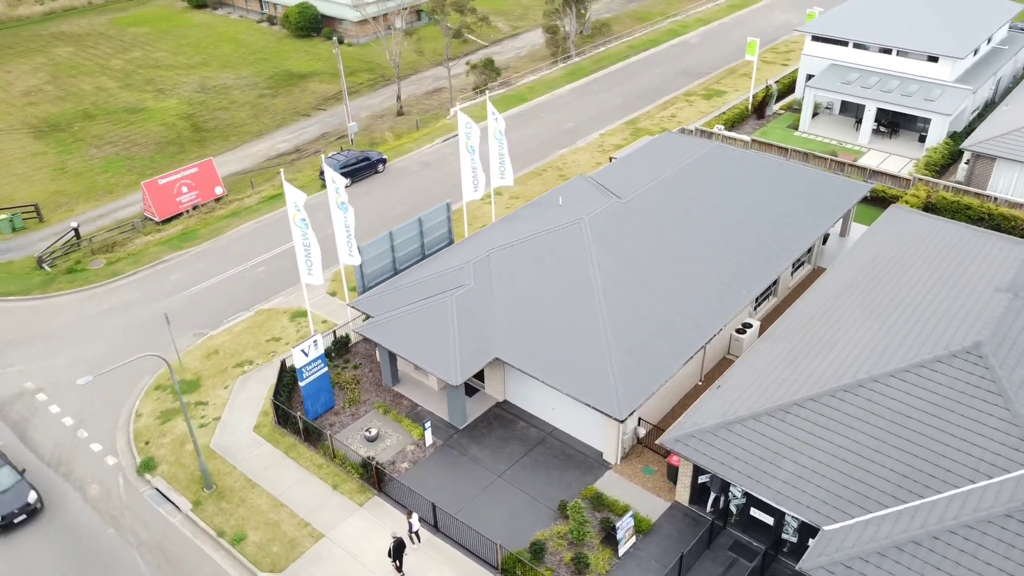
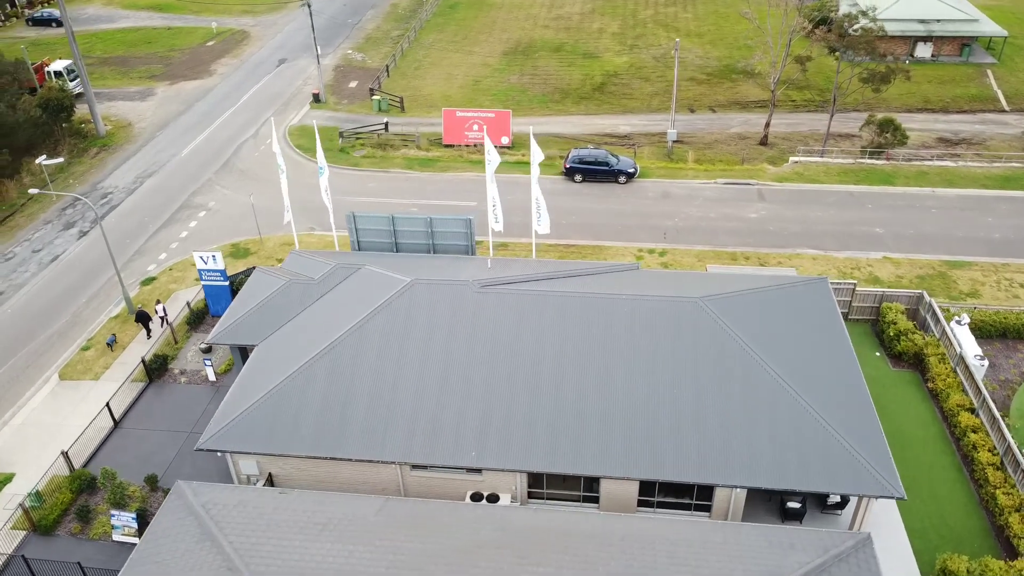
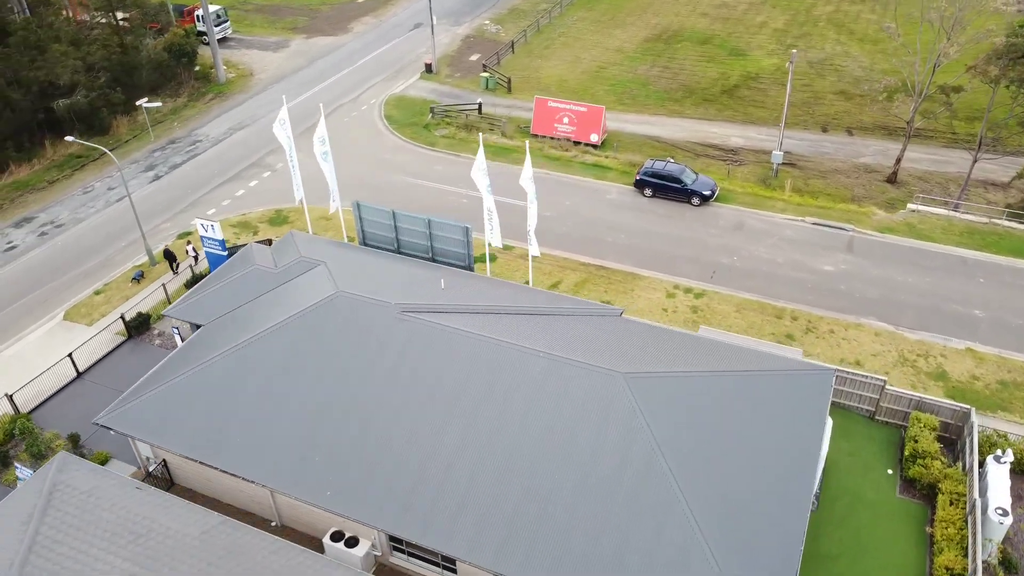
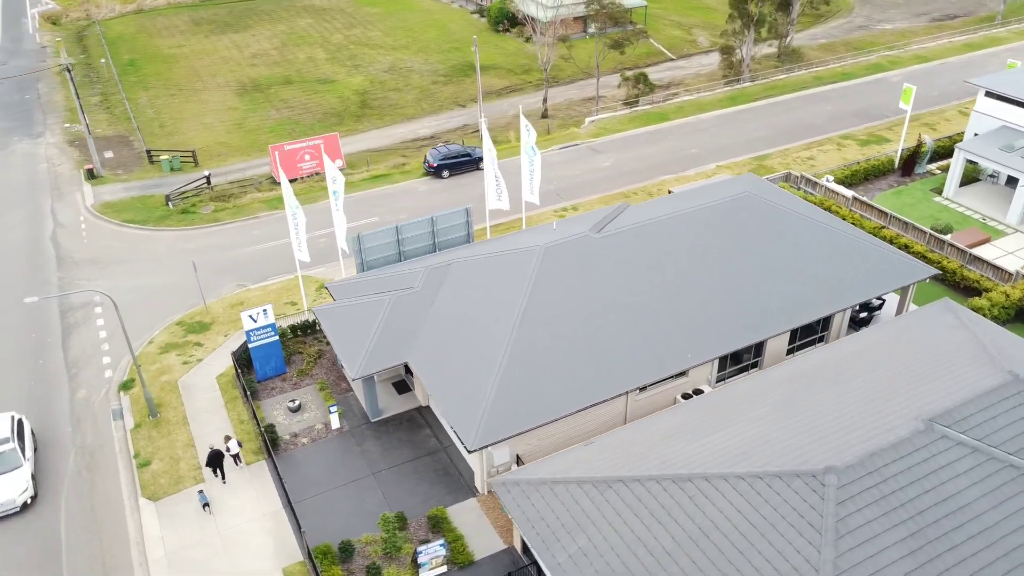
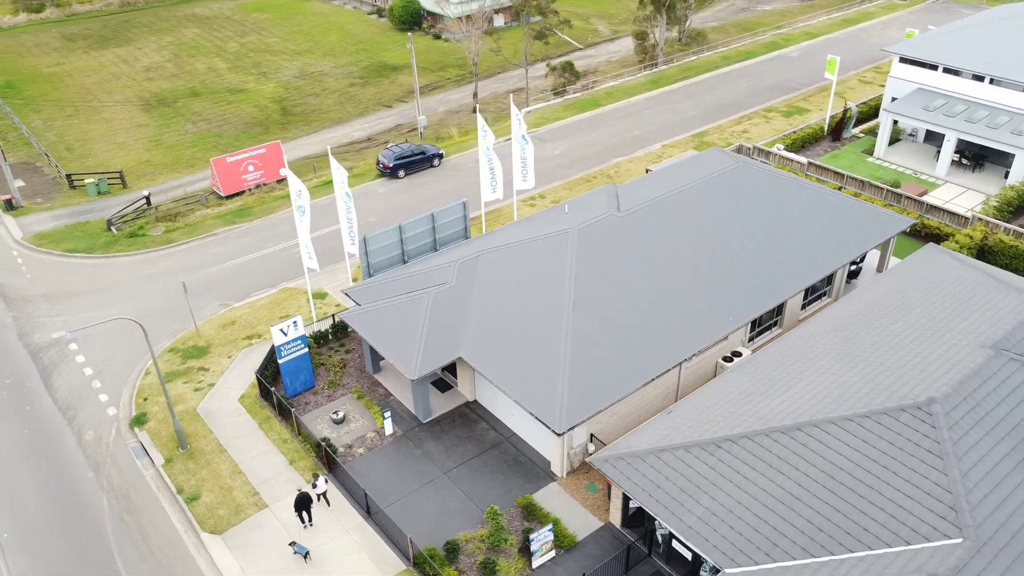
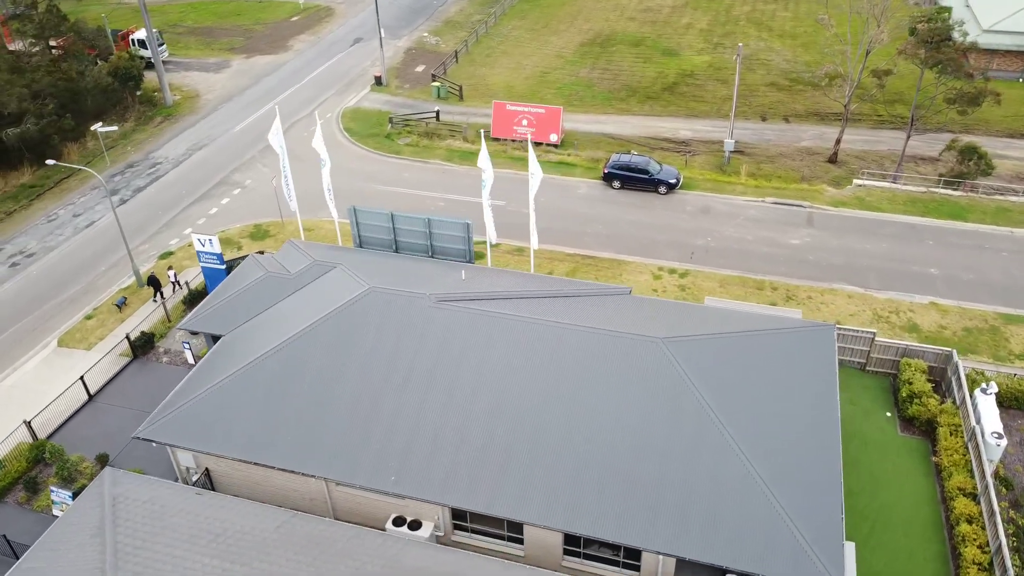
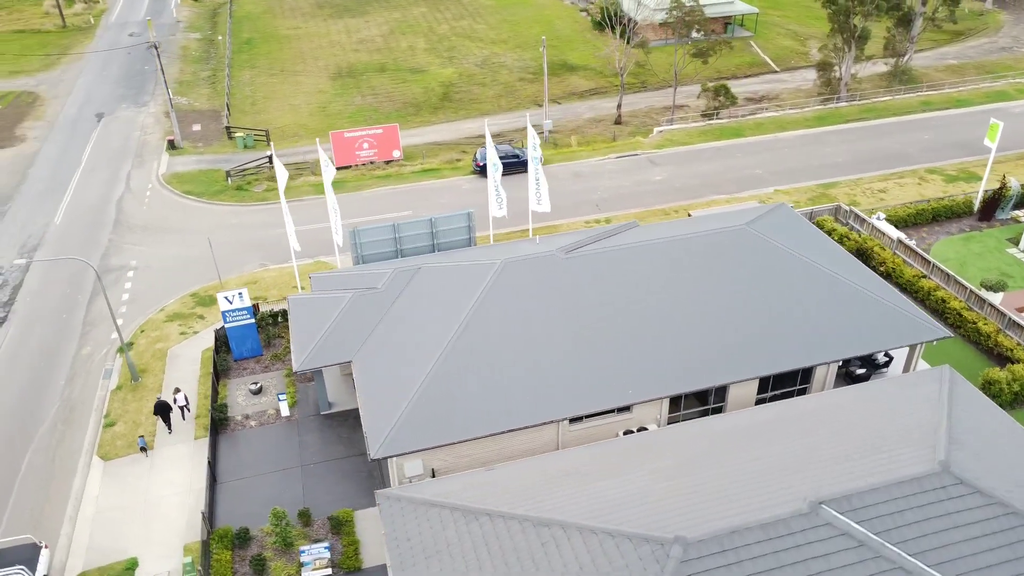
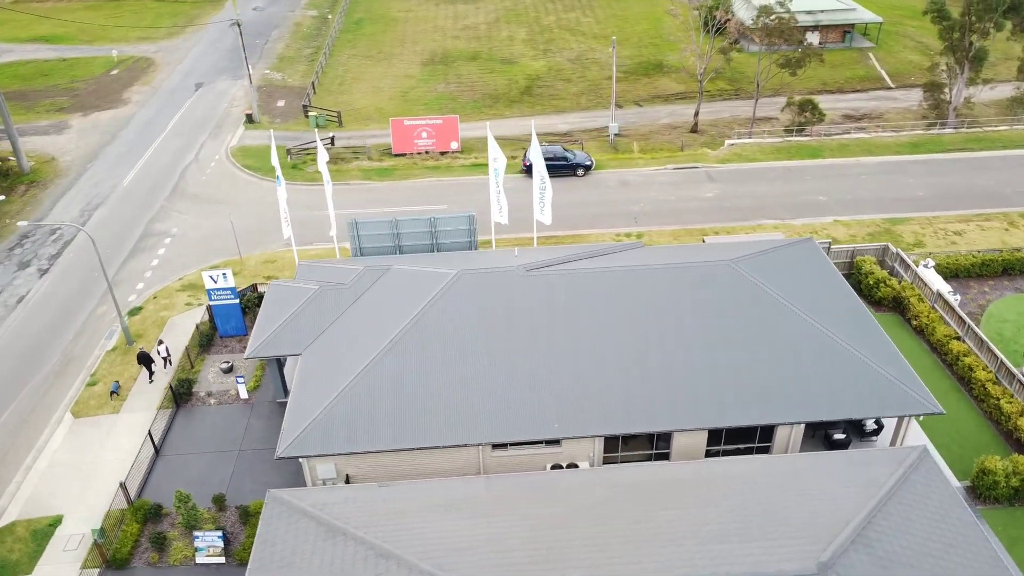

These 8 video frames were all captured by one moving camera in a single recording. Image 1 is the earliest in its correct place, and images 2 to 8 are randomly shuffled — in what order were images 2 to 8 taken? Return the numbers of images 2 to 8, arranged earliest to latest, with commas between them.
5, 4, 7, 8, 2, 6, 3
